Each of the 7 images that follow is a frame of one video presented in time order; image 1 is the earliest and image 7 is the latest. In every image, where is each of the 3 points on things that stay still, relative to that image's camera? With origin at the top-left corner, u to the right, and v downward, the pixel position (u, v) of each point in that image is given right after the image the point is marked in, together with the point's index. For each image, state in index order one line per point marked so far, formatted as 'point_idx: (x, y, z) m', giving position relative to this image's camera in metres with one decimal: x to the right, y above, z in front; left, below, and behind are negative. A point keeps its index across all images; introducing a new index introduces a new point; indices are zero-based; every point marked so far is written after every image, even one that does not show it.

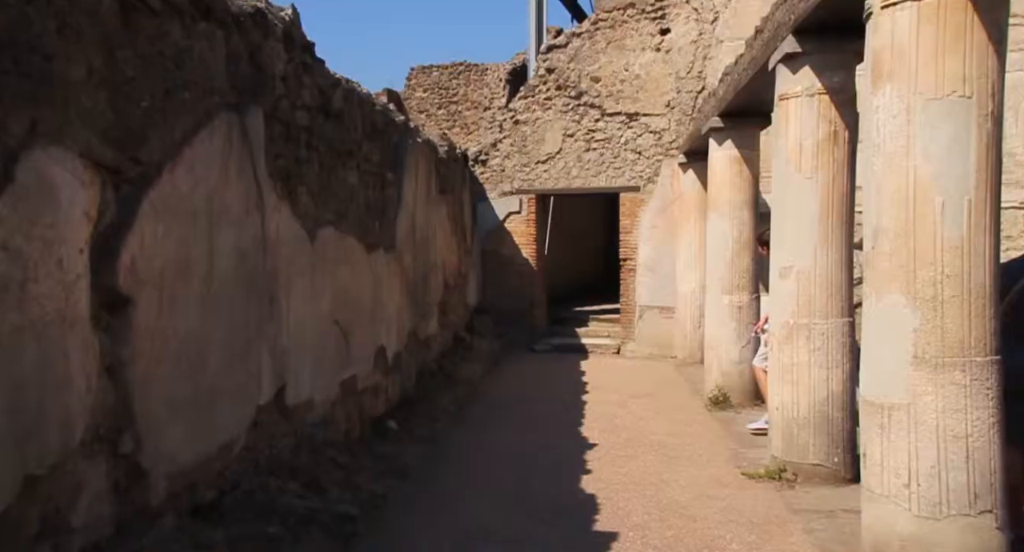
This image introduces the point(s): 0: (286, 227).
0: (-0.9, +0.2, +3.5) m
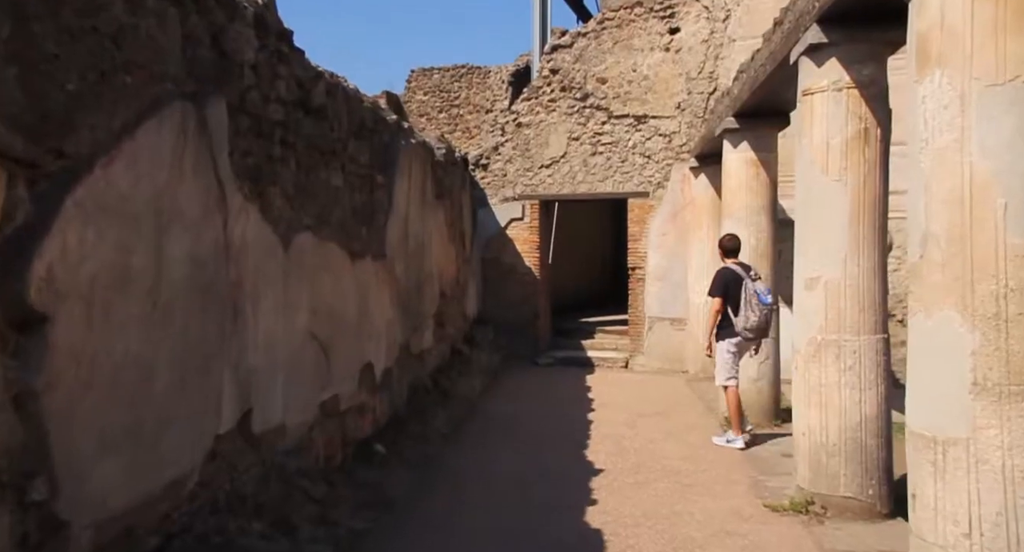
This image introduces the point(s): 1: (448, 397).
0: (-1.0, +0.2, +3.2) m
1: (-0.5, -1.0, +6.7) m
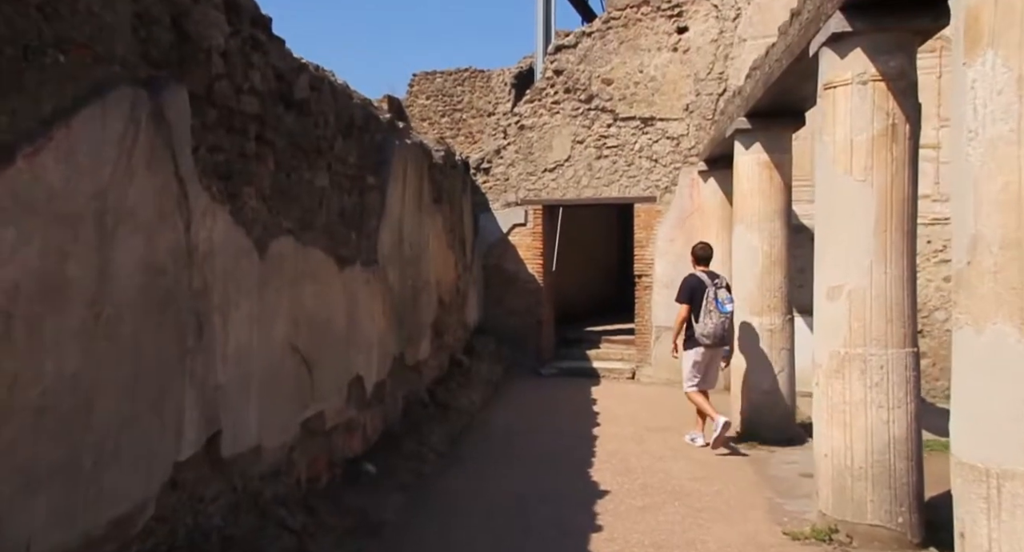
0: (-1.0, +0.1, +2.9) m
1: (-0.5, -1.0, +6.3) m
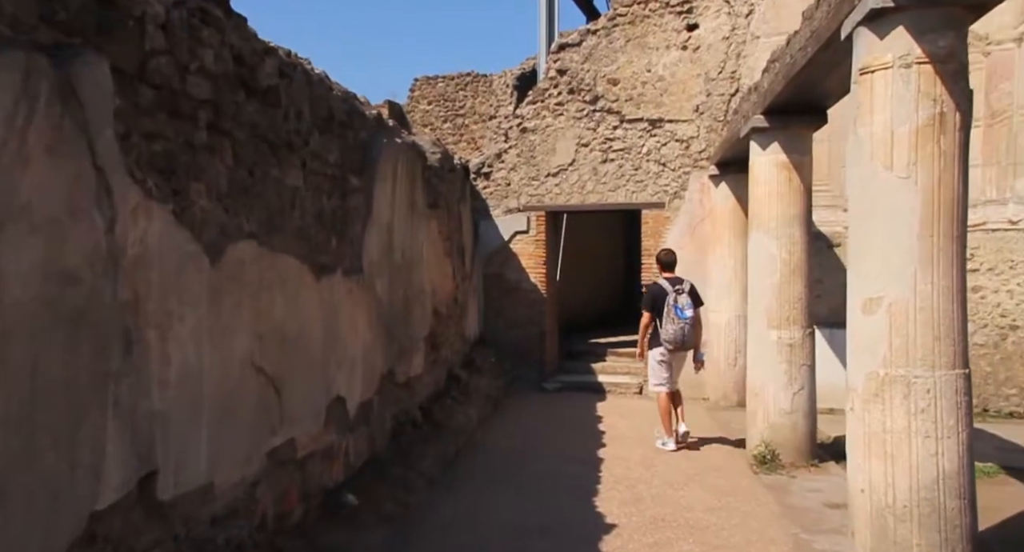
0: (-1.0, +0.1, +2.4) m
1: (-0.5, -1.1, +5.9) m
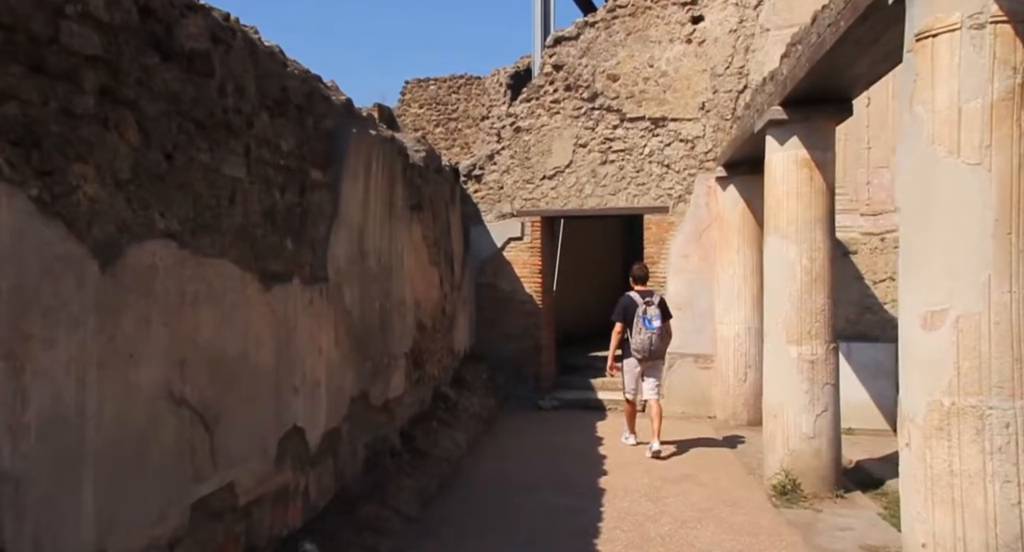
0: (-1.0, +0.1, +1.8) m
1: (-0.5, -1.1, +5.3) m
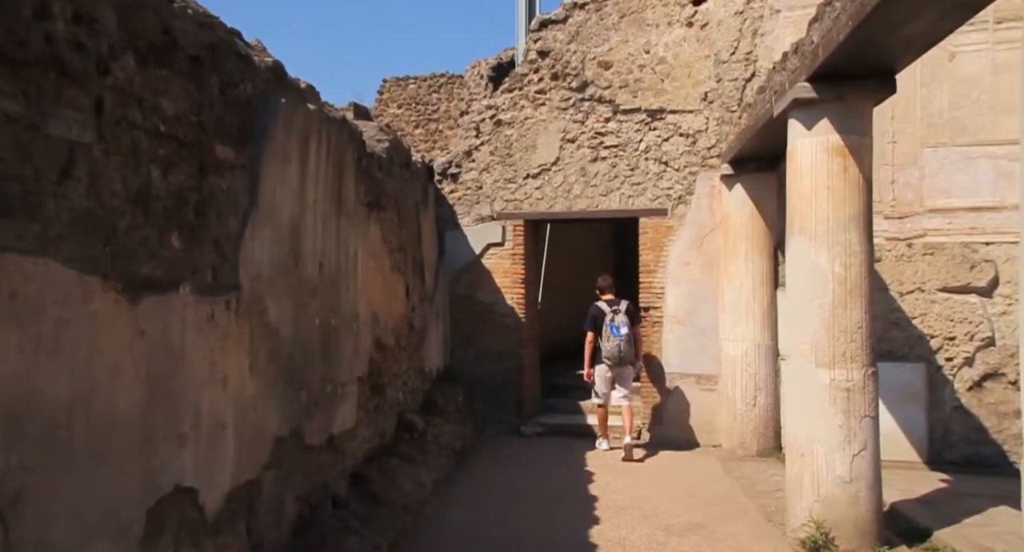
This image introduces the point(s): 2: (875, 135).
0: (-1.1, +0.1, +0.9) m
1: (-0.7, -1.2, +4.3) m
2: (+2.8, +1.1, +6.6) m
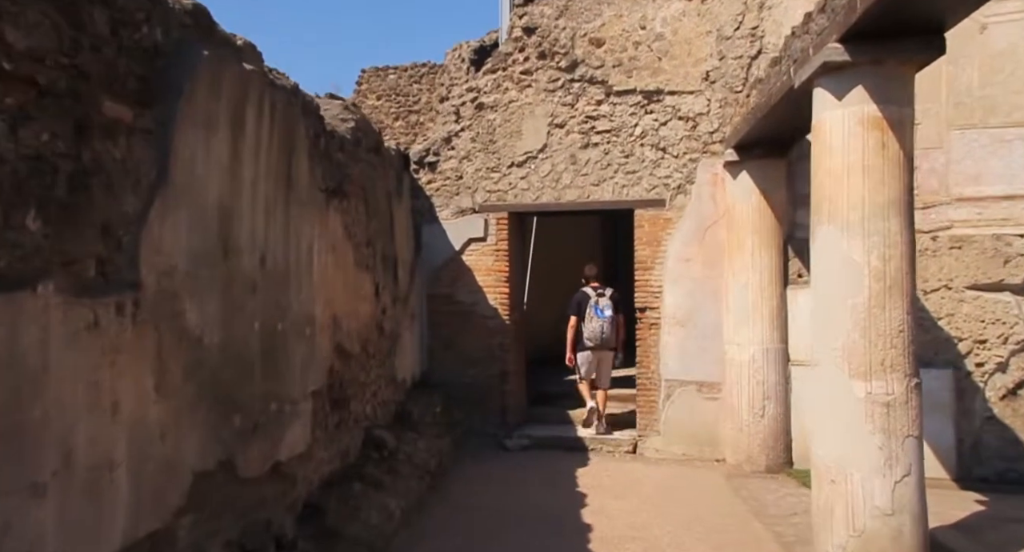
0: (-1.2, +0.1, +0.2) m
1: (-0.8, -1.2, +3.6) m
2: (+2.6, +1.1, +6.0) m
